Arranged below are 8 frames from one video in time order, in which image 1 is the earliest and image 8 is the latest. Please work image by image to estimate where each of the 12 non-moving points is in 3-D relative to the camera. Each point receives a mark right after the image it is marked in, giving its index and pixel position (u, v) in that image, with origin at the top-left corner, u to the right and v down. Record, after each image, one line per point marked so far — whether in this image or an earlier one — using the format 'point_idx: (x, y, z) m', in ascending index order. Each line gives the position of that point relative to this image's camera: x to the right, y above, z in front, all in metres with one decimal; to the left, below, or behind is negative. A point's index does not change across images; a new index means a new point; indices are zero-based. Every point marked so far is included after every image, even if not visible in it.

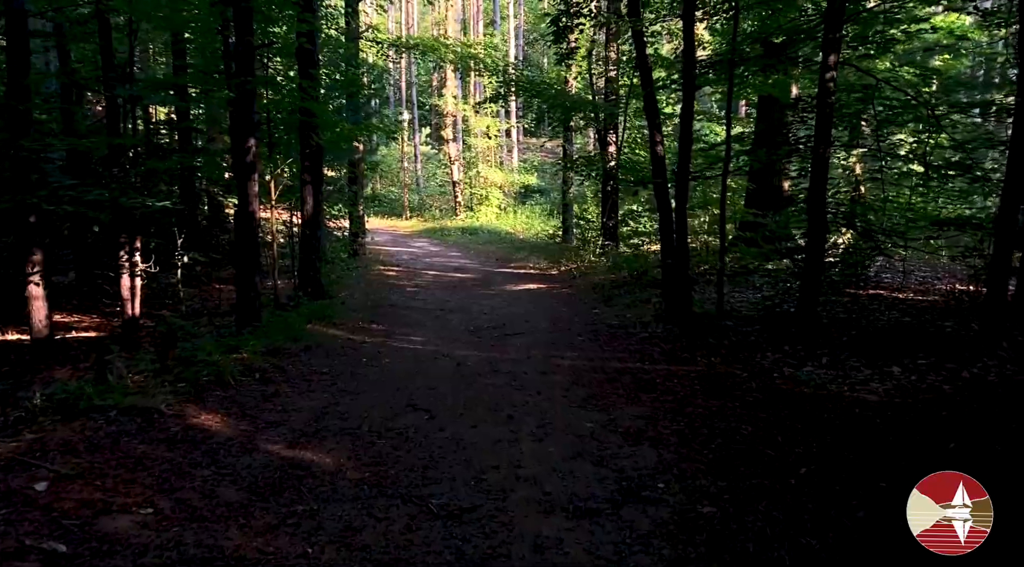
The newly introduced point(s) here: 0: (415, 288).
0: (-1.9, -0.1, +18.8) m
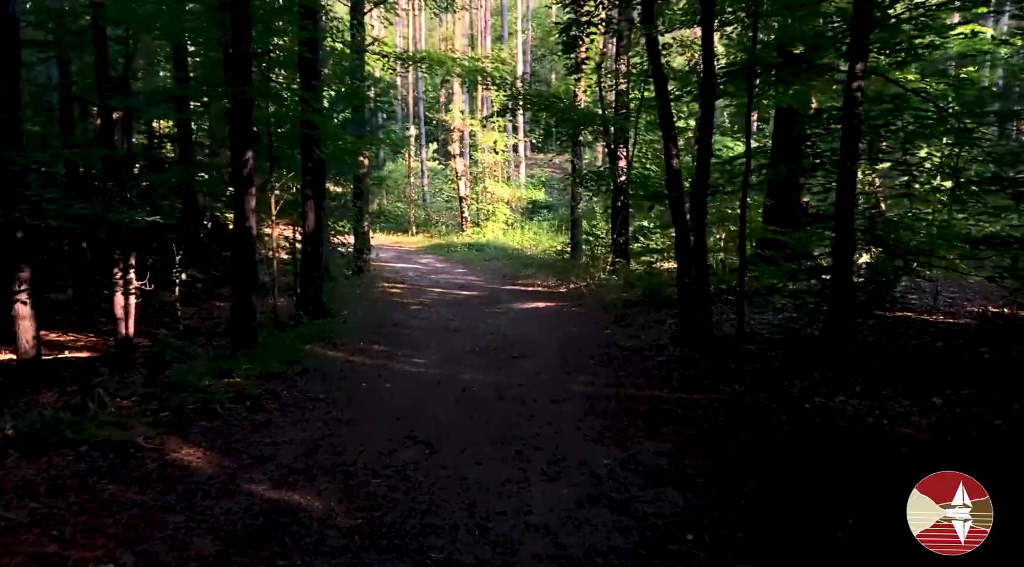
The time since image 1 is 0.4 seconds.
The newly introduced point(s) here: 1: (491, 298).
0: (-1.8, -0.4, +18.2) m
1: (-0.4, -0.3, +19.4) m
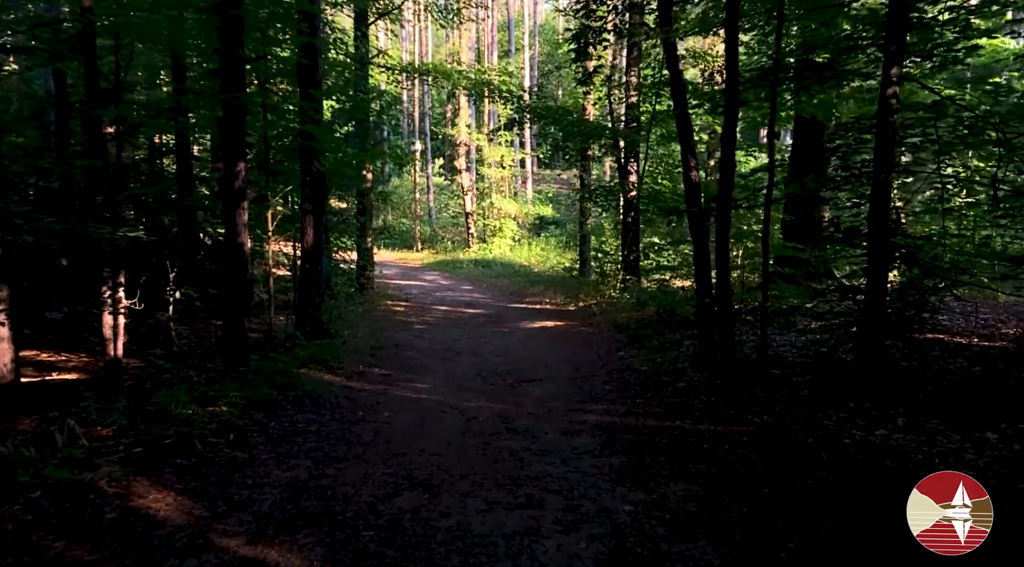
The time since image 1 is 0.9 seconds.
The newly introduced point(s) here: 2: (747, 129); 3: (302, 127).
0: (-1.6, -0.8, +17.5) m
1: (-0.3, -0.6, +18.7) m
2: (+3.6, +2.4, +14.5) m
3: (-3.1, +2.3, +13.8) m
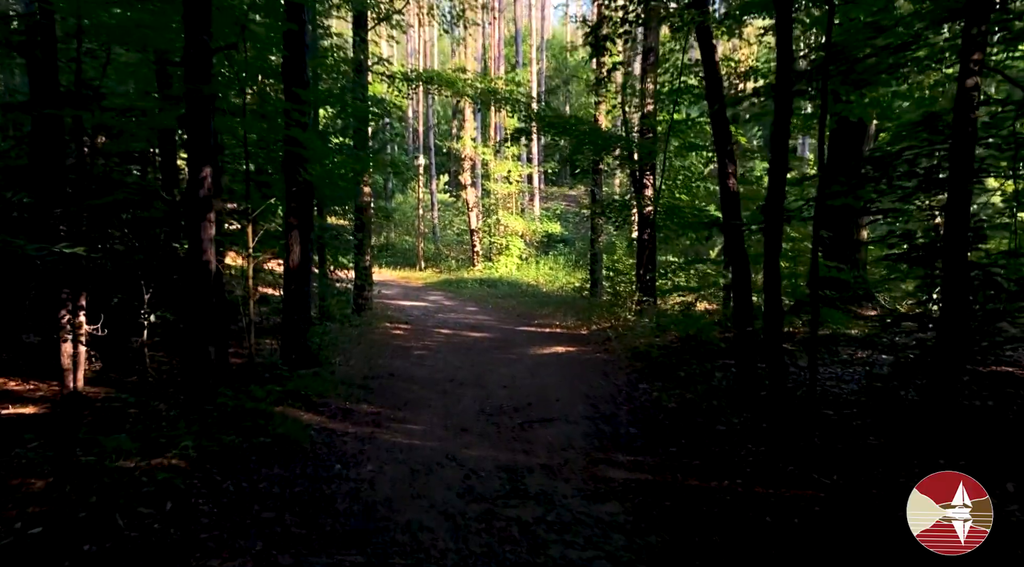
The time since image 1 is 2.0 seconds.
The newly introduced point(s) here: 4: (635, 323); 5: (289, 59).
0: (-1.5, -1.2, +16.1) m
1: (-0.1, -1.0, +17.3) m
2: (+3.8, +2.1, +13.1) m
3: (-3.0, +2.0, +12.4) m
4: (+2.1, -0.7, +16.3) m
5: (-3.0, +3.0, +12.5) m
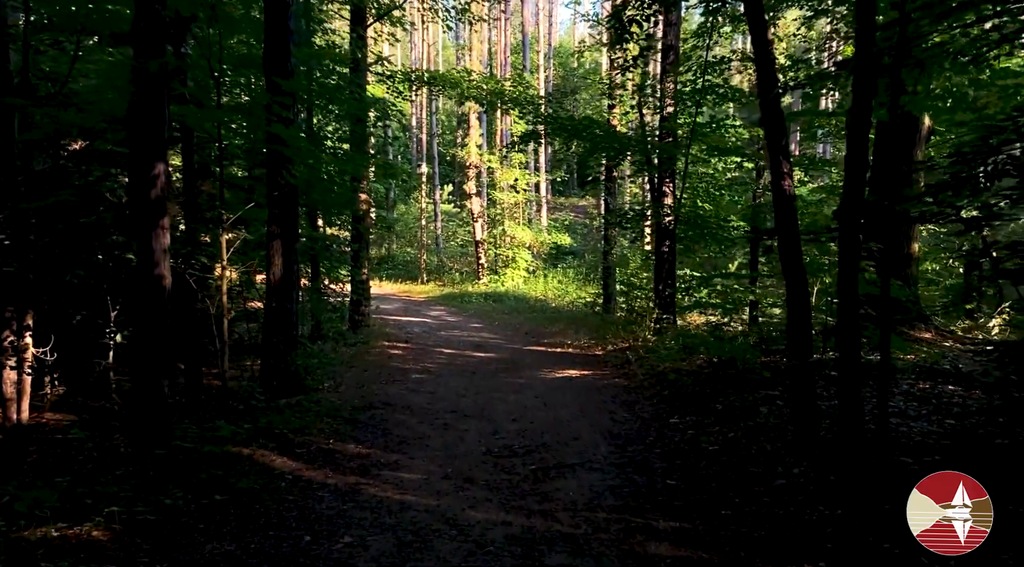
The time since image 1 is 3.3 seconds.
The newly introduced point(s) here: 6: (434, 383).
0: (-1.4, -1.4, +14.6) m
1: (0.0, -1.3, +15.8) m
2: (+3.9, +1.9, +11.6) m
3: (-2.8, +1.8, +10.9) m
4: (+2.3, -1.0, +14.8) m
5: (-2.8, +2.8, +11.0) m
6: (-1.2, -1.4, +13.7) m
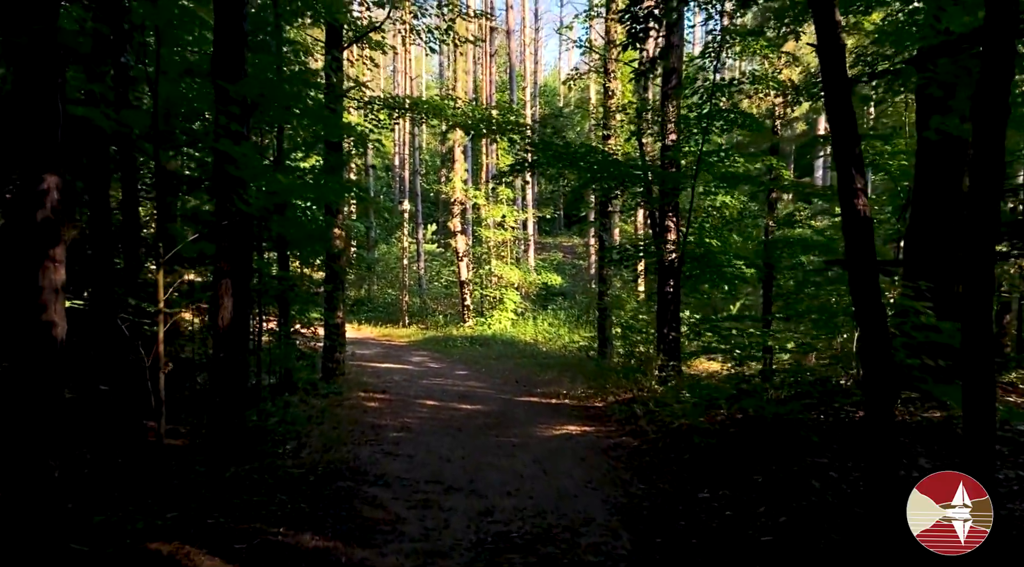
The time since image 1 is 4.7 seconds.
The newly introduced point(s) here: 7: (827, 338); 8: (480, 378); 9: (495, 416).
0: (-1.5, -2.0, +12.7) m
1: (-0.1, -2.0, +14.0) m
2: (+3.8, +1.4, +10.0) m
3: (-2.9, +1.3, +9.2) m
4: (+2.1, -1.6, +13.0) m
5: (-2.9, +2.3, +9.4) m
6: (-1.3, -2.0, +11.9) m
7: (+4.2, -0.7, +12.4) m
8: (-0.6, -1.9, +18.8) m
9: (-0.2, -2.0, +14.0) m
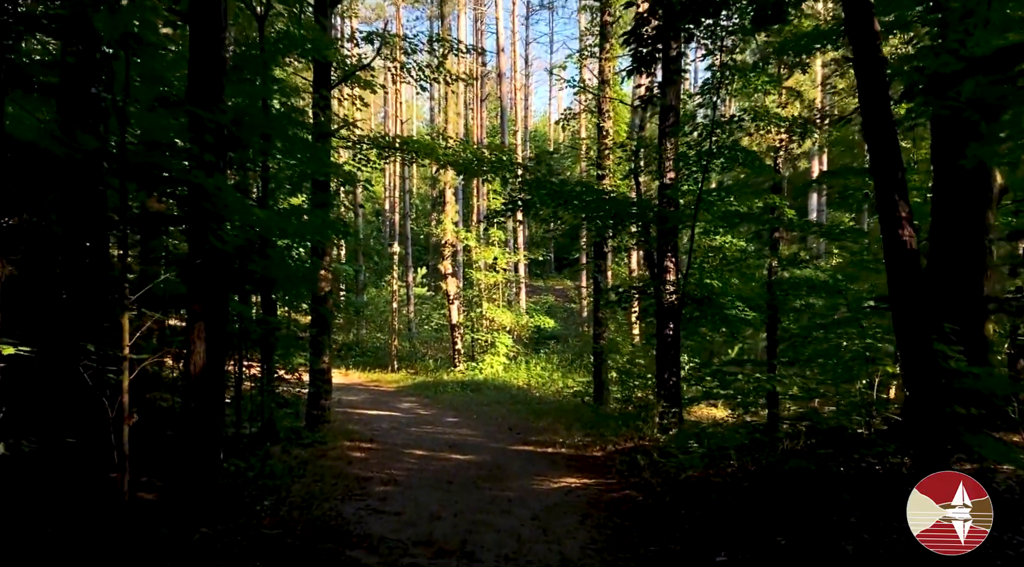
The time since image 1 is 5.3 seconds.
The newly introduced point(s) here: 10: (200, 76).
0: (-1.6, -2.6, +11.9) m
1: (-0.2, -2.6, +13.2) m
2: (+3.8, +1.0, +9.4) m
3: (-2.9, +1.0, +8.6) m
4: (+2.1, -2.1, +12.3) m
5: (-2.9, +1.9, +8.8) m
6: (-1.3, -2.5, +11.1) m
7: (+4.1, -1.3, +11.7) m
8: (-0.8, -2.7, +18.0) m
9: (-0.3, -2.6, +13.2) m
10: (-3.2, +2.1, +9.7) m
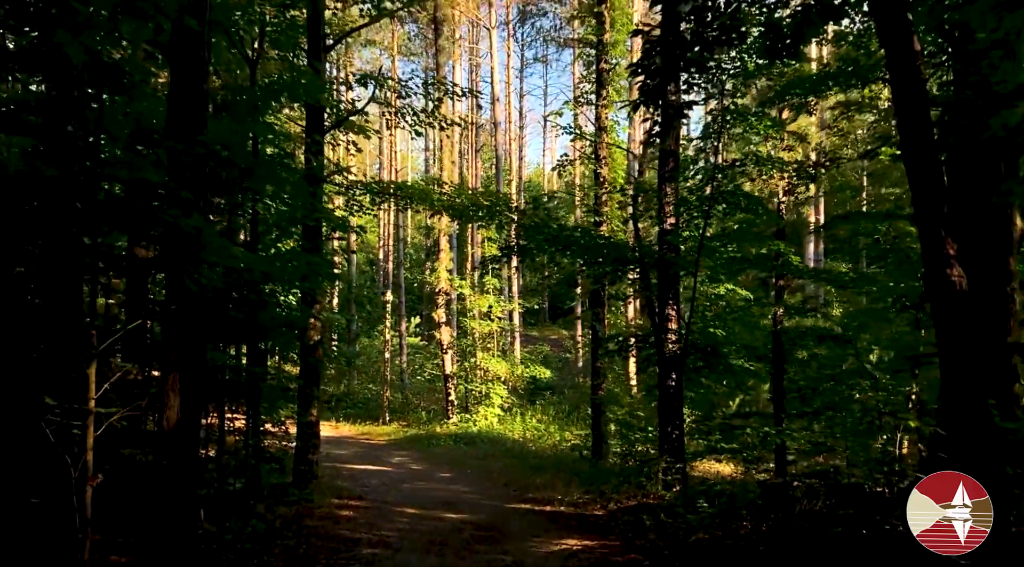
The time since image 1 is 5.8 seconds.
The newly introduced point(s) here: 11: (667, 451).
0: (-1.6, -3.1, +11.2) m
1: (-0.3, -3.2, +12.4) m
2: (+3.8, +0.5, +8.9) m
3: (-2.9, +0.5, +8.0) m
4: (+2.0, -2.7, +11.6) m
5: (-3.0, +1.5, +8.3) m
6: (-1.3, -3.1, +10.3) m
7: (+4.1, -1.8, +11.1) m
8: (-0.8, -3.6, +17.2) m
9: (-0.4, -3.3, +12.5) m
10: (-3.2, +1.7, +9.2) m
11: (+2.5, -2.6, +14.5) m
